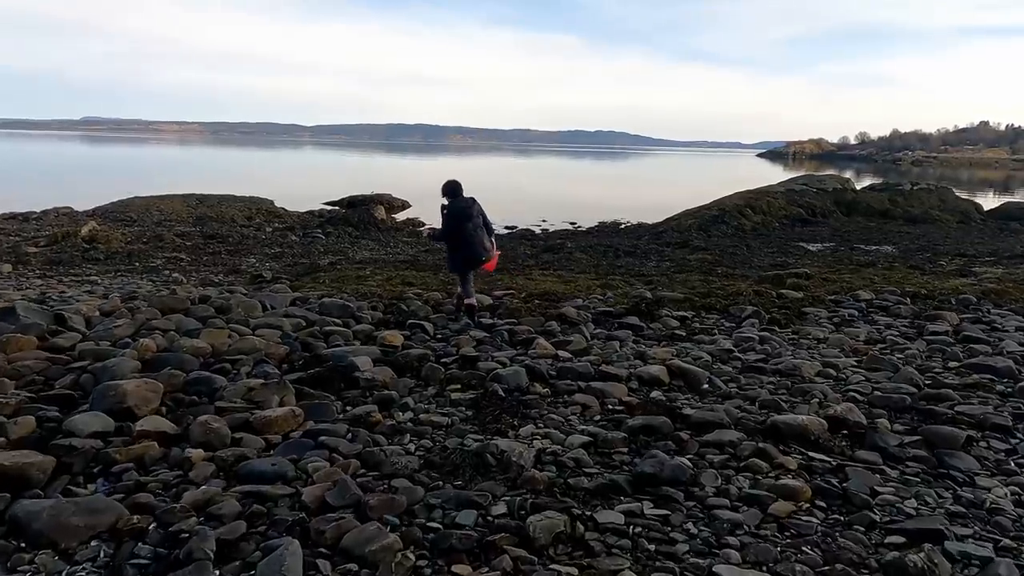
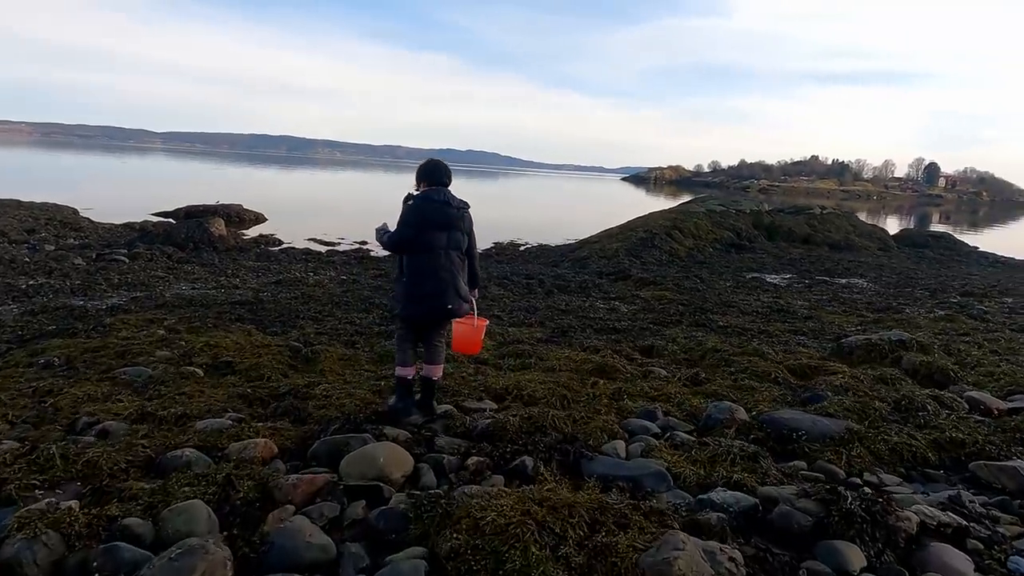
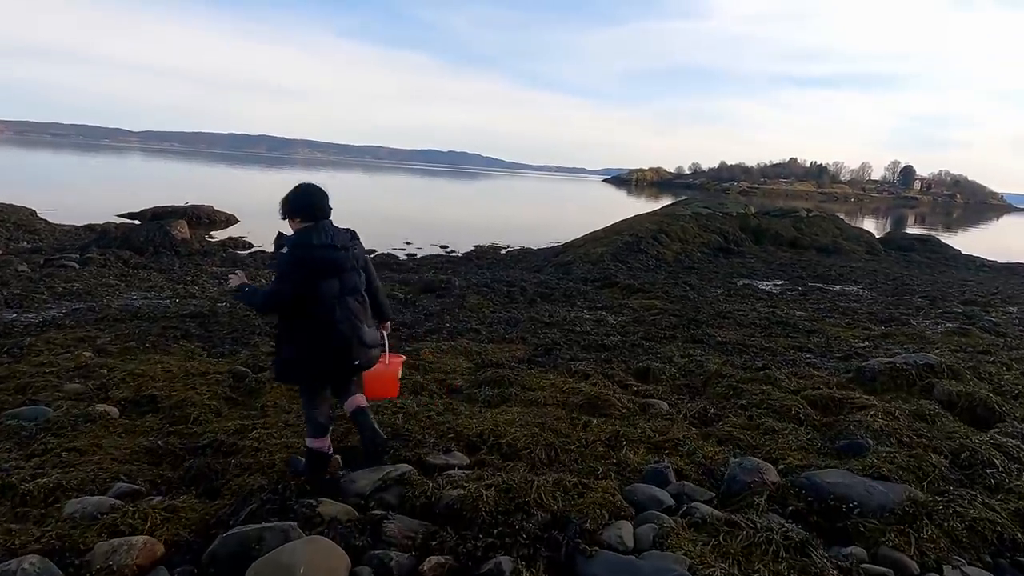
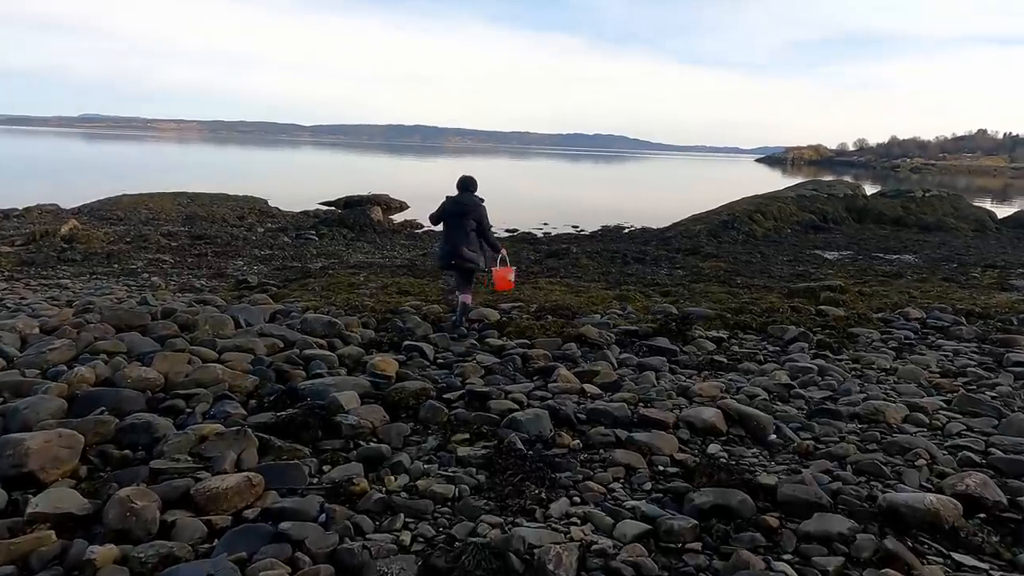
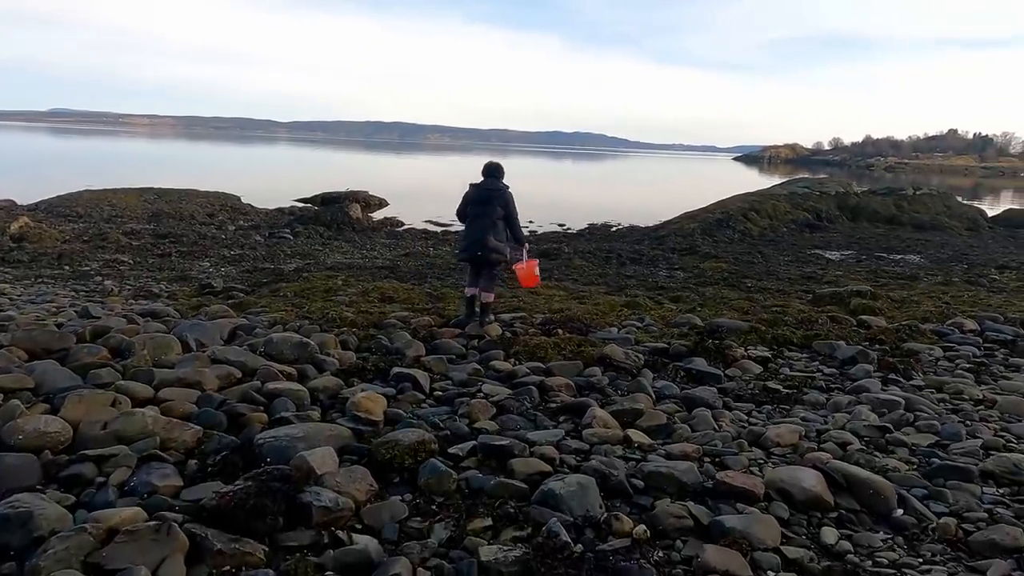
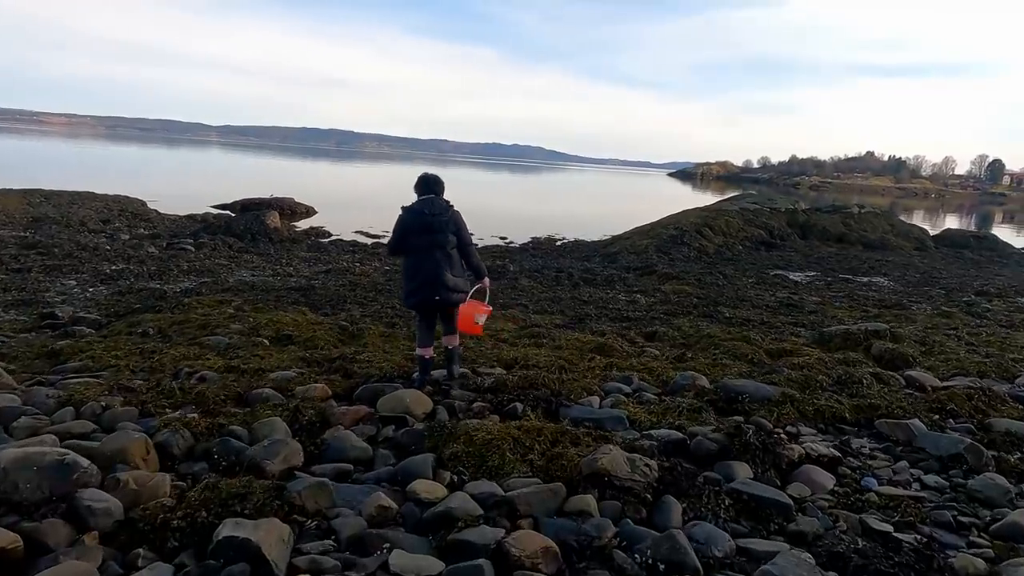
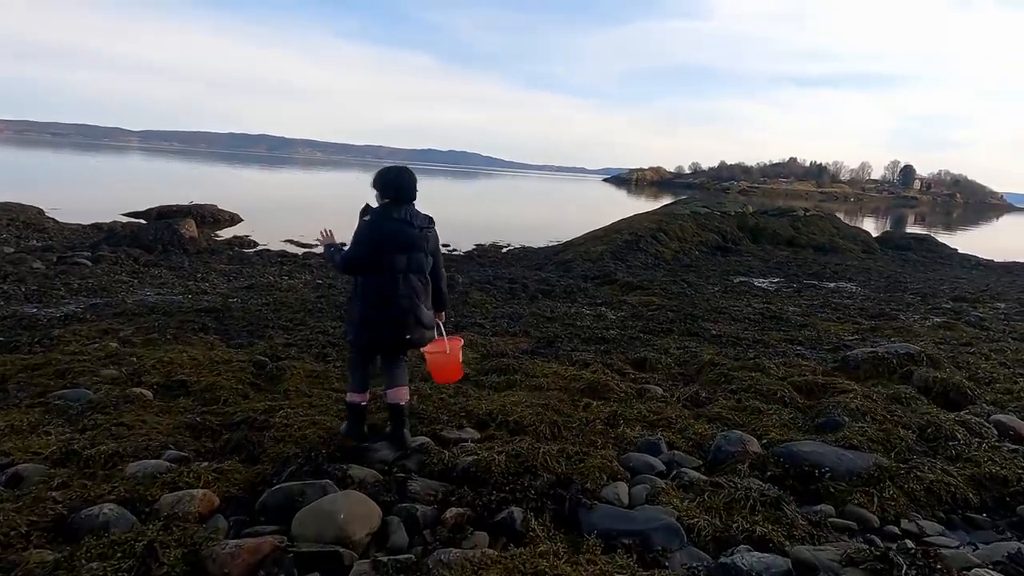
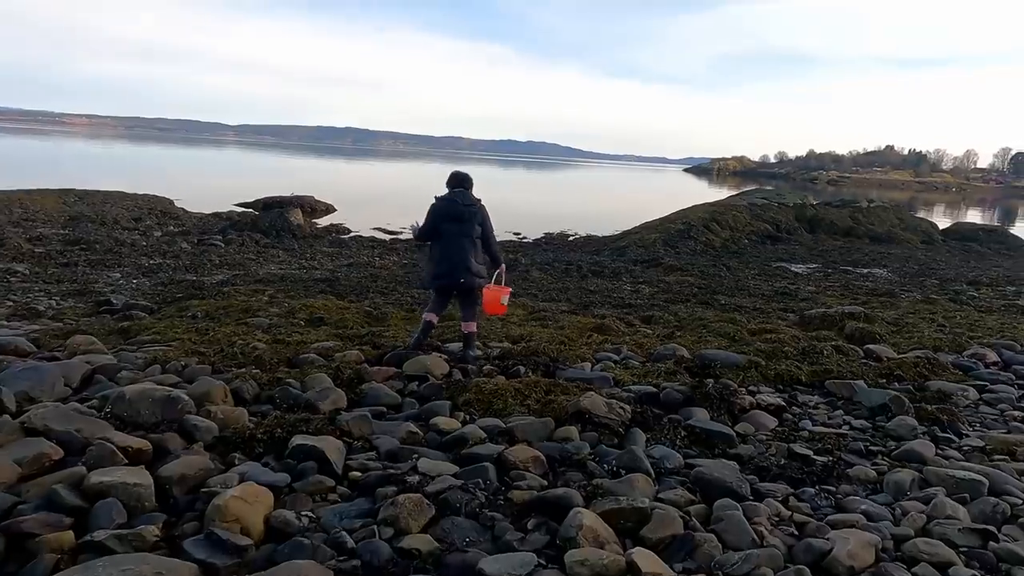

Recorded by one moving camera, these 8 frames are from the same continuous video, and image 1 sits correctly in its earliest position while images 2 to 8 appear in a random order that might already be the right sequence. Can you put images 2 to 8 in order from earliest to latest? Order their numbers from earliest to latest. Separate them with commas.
4, 5, 8, 6, 2, 7, 3
